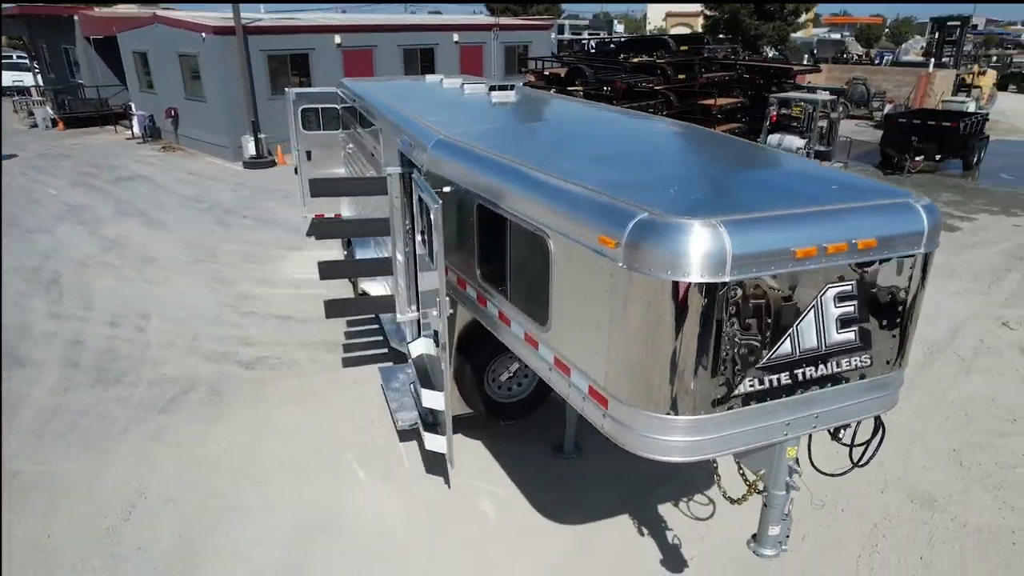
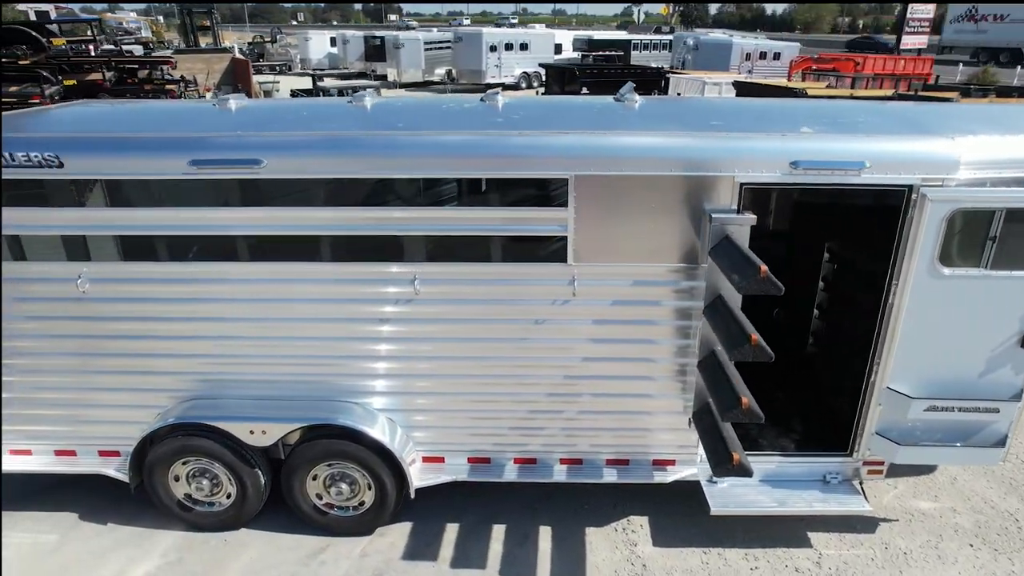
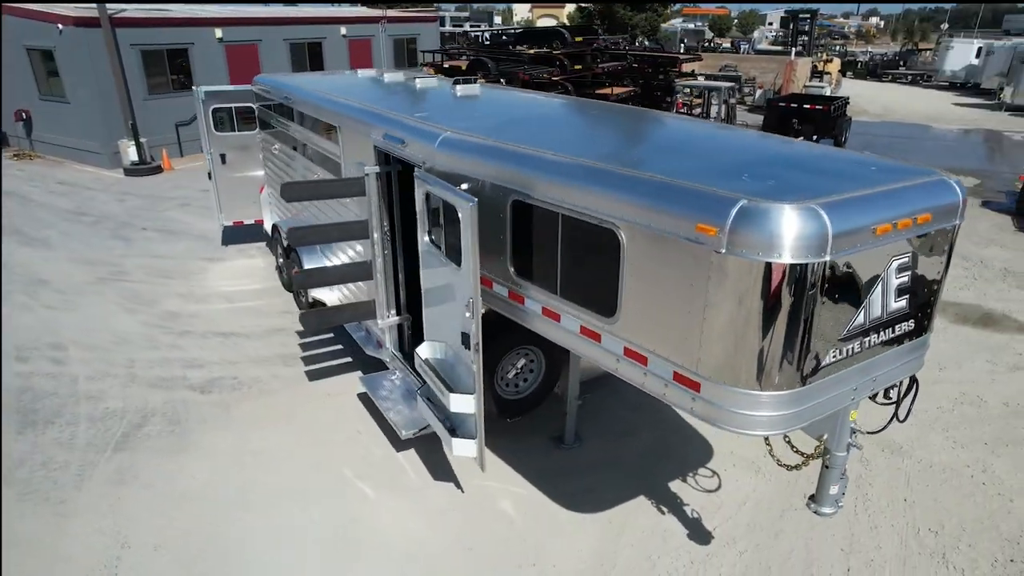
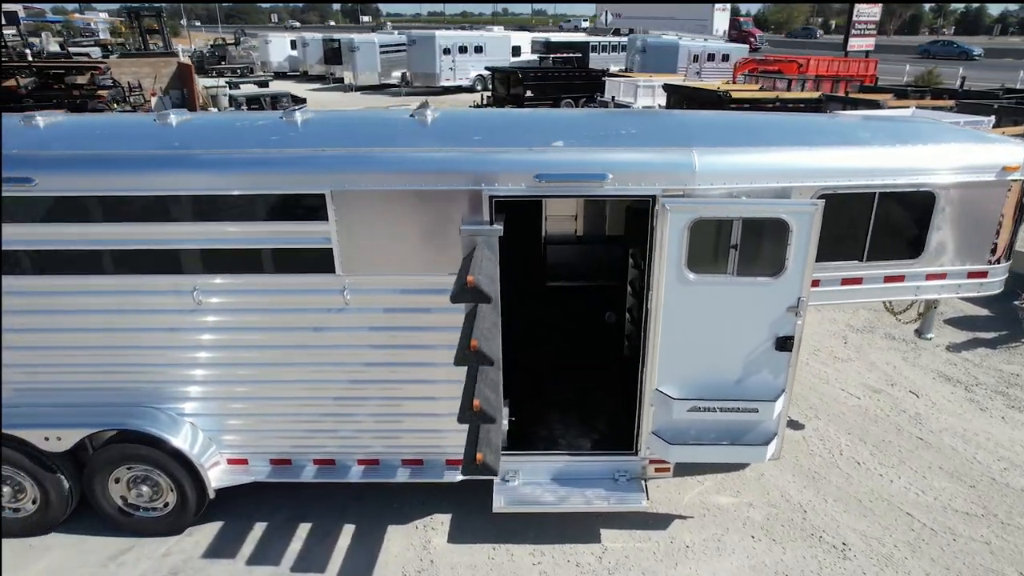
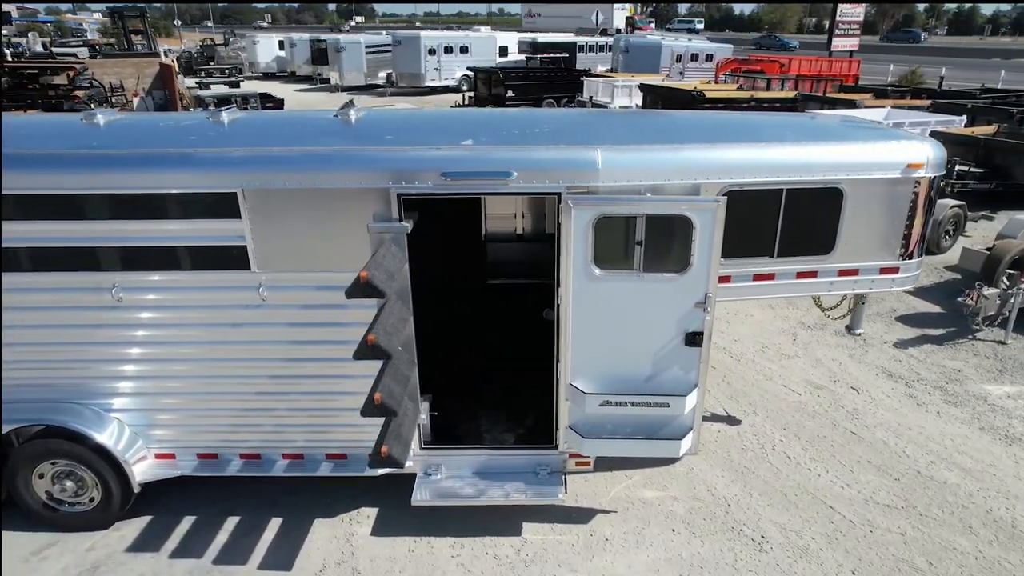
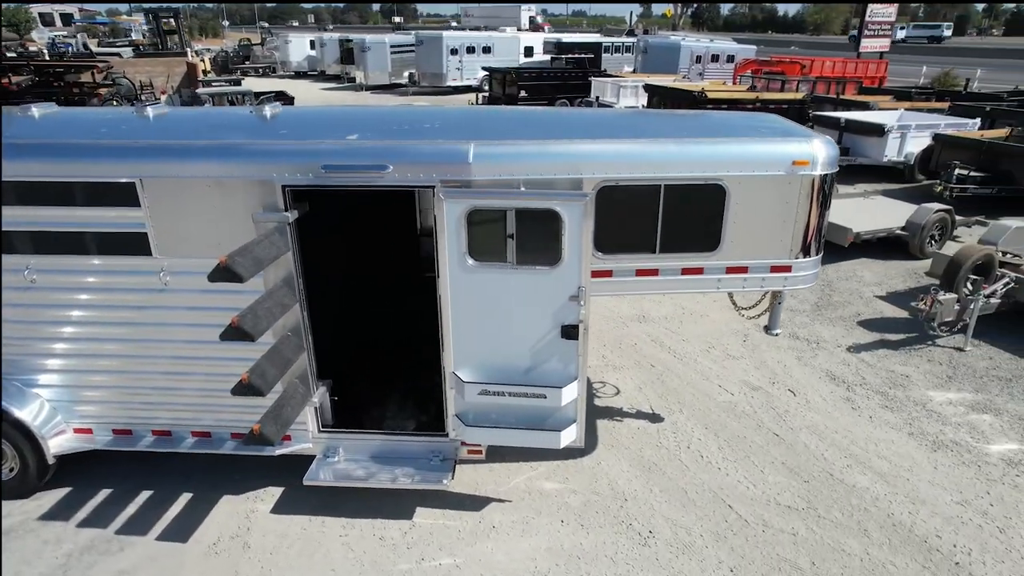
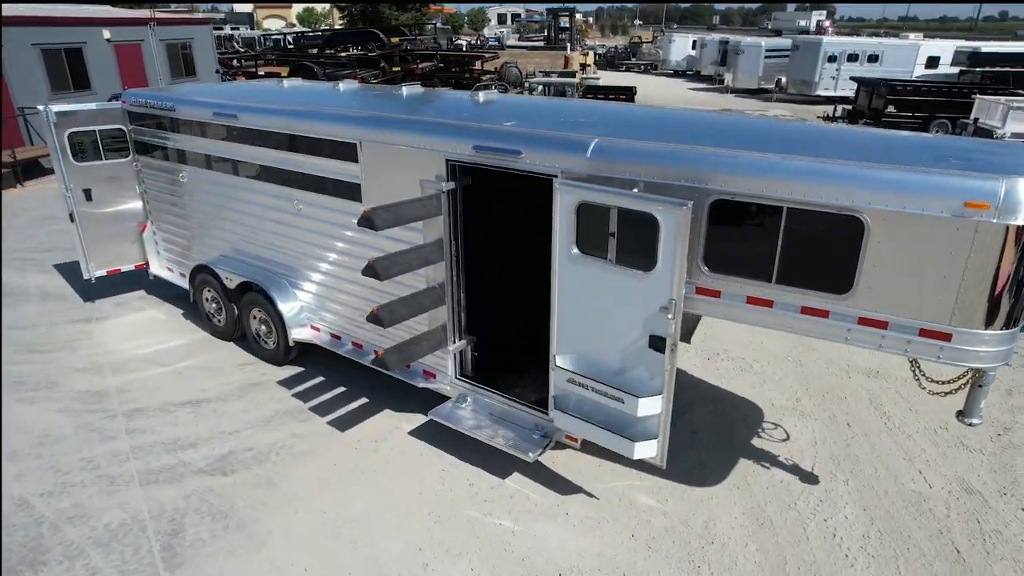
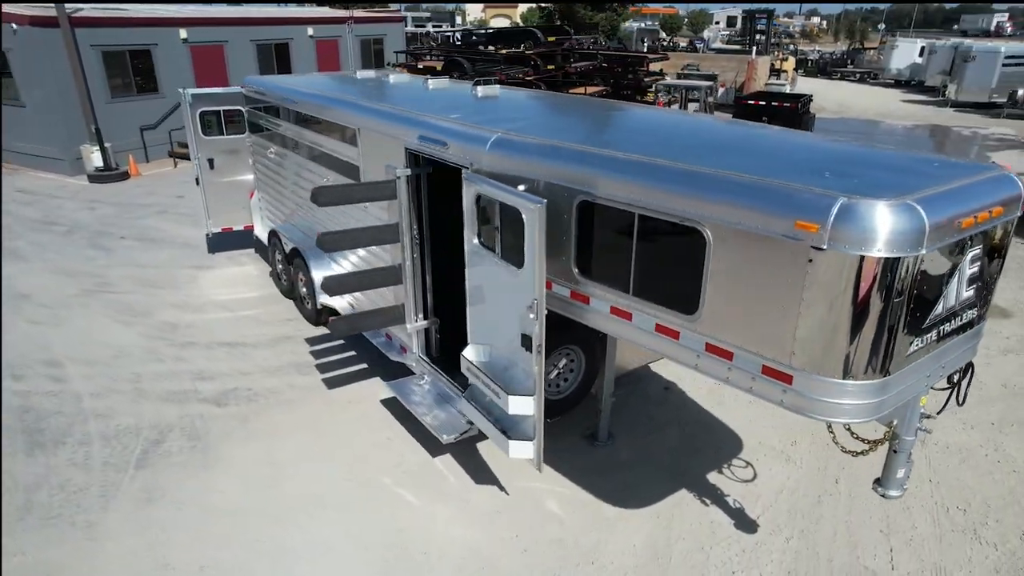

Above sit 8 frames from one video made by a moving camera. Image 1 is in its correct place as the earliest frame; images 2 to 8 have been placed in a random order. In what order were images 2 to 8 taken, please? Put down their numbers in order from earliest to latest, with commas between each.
3, 8, 7, 6, 5, 4, 2
